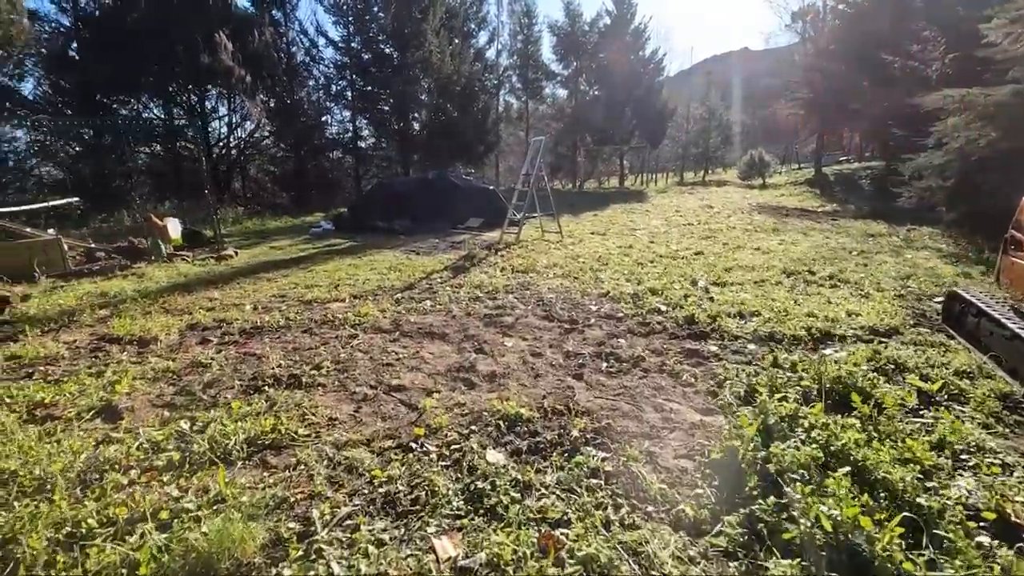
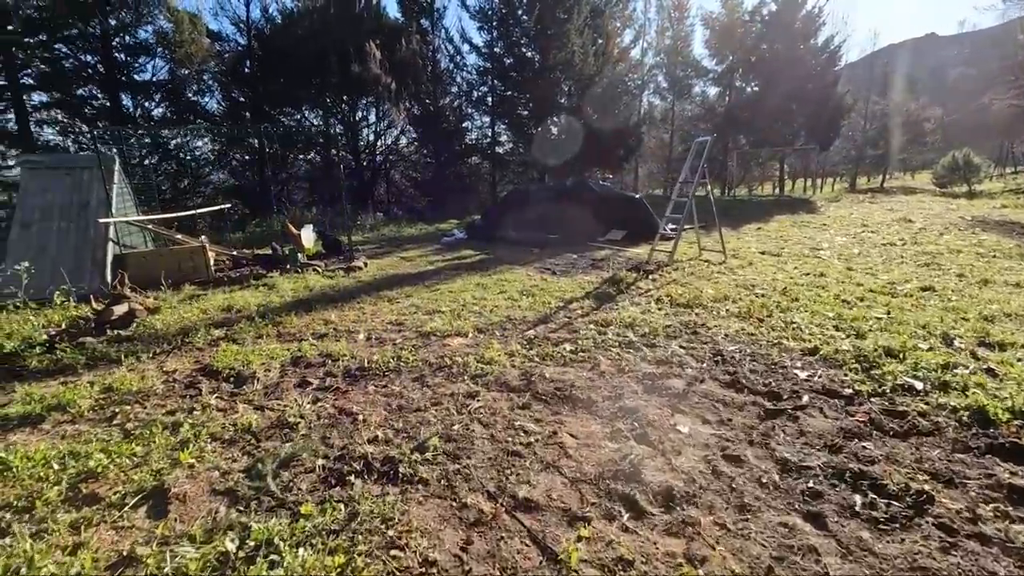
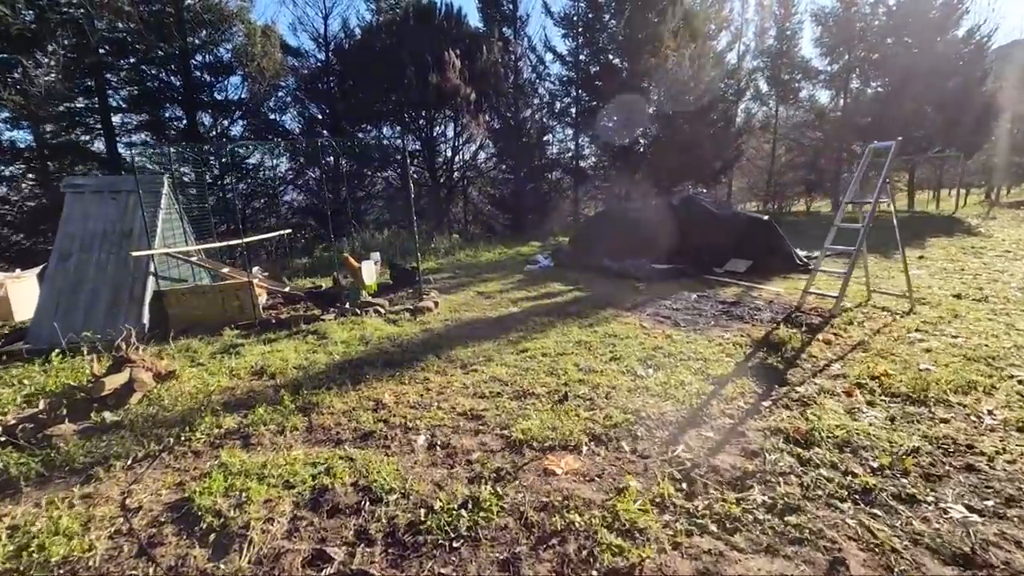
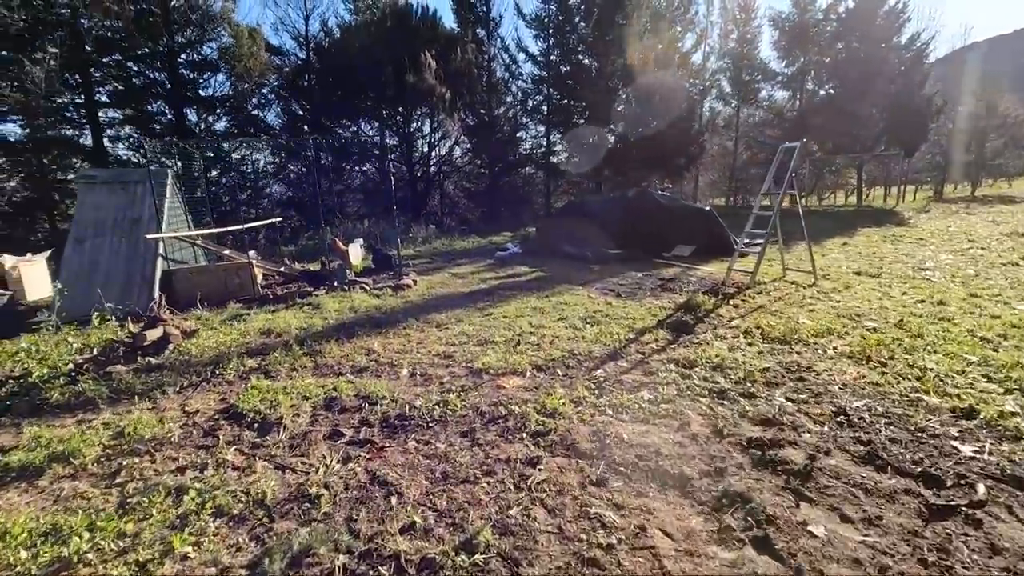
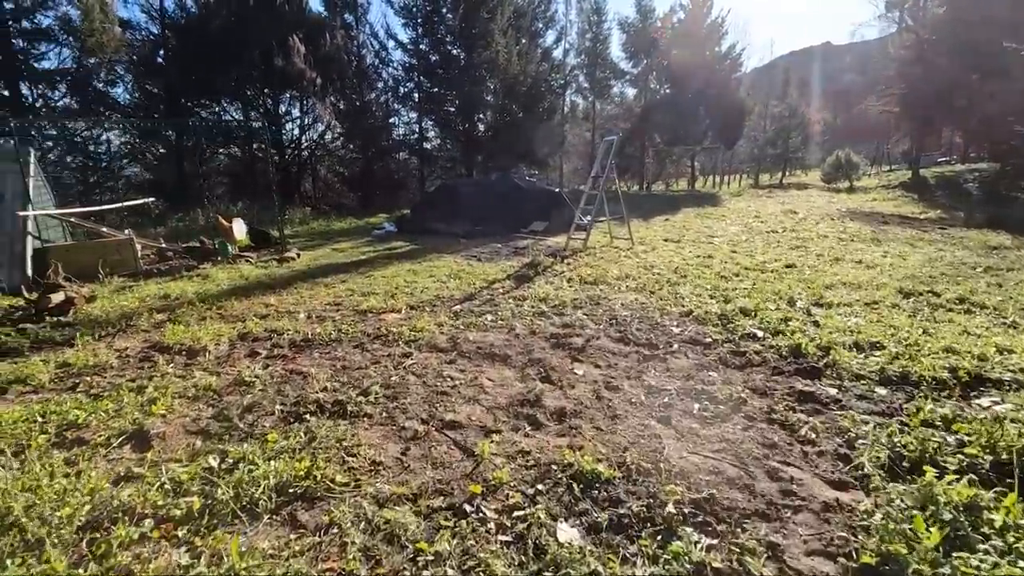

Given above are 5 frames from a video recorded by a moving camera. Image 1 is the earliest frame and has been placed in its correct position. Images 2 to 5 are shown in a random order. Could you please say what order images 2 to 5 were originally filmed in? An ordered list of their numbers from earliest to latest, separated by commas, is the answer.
5, 2, 4, 3
